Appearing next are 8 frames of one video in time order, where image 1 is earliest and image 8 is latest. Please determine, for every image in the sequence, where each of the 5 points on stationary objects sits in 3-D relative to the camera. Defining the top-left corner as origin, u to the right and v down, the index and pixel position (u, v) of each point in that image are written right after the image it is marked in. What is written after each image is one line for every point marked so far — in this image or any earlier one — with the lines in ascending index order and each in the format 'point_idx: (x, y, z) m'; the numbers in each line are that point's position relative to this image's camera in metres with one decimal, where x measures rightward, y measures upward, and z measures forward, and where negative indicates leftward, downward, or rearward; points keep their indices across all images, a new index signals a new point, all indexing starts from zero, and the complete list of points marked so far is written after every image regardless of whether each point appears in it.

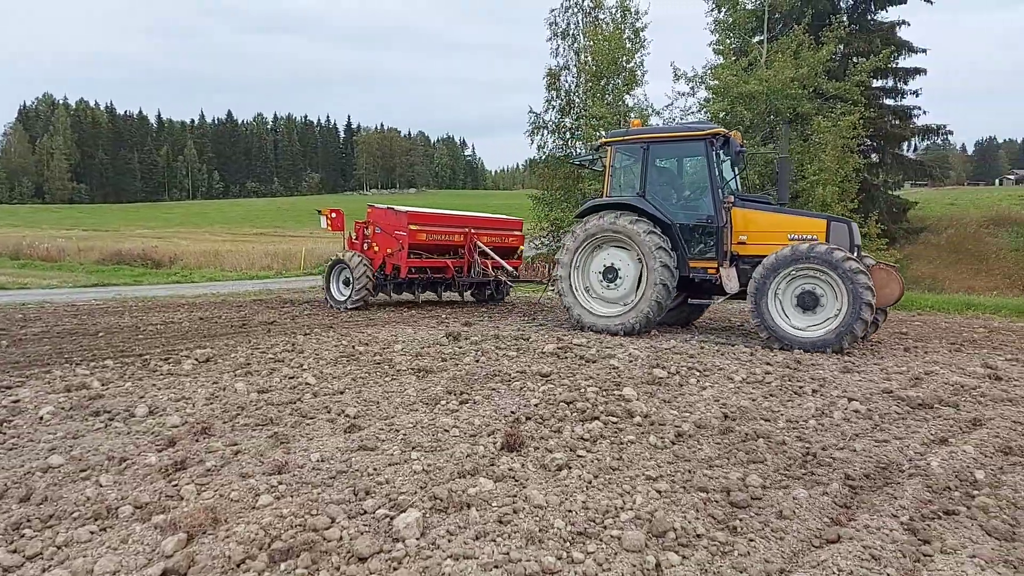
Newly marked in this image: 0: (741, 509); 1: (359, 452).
0: (+0.9, -0.9, +2.8) m
1: (-0.7, -0.8, +3.2) m
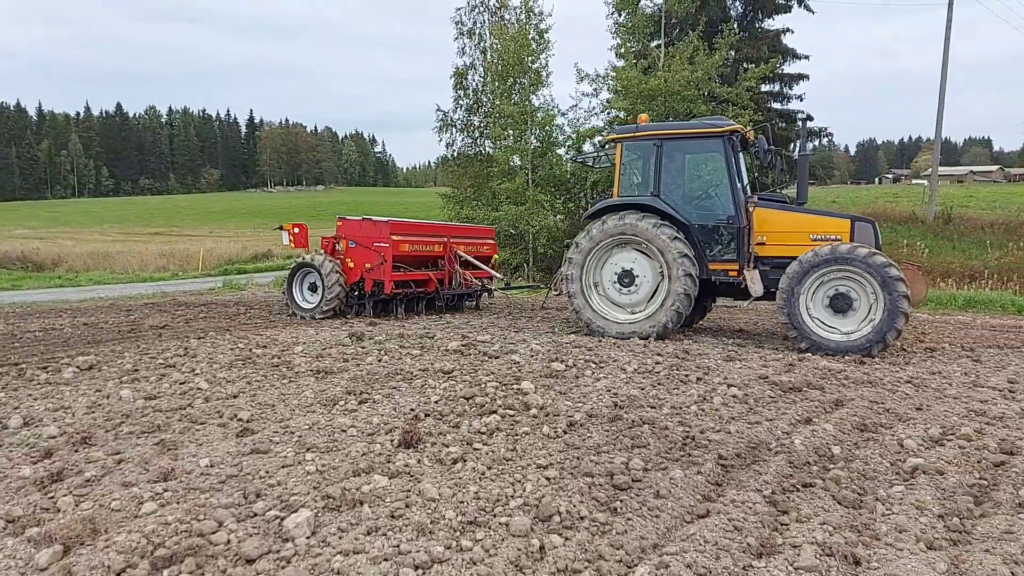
0: (+0.5, -0.9, +2.9) m
1: (-1.2, -0.8, +3.2) m
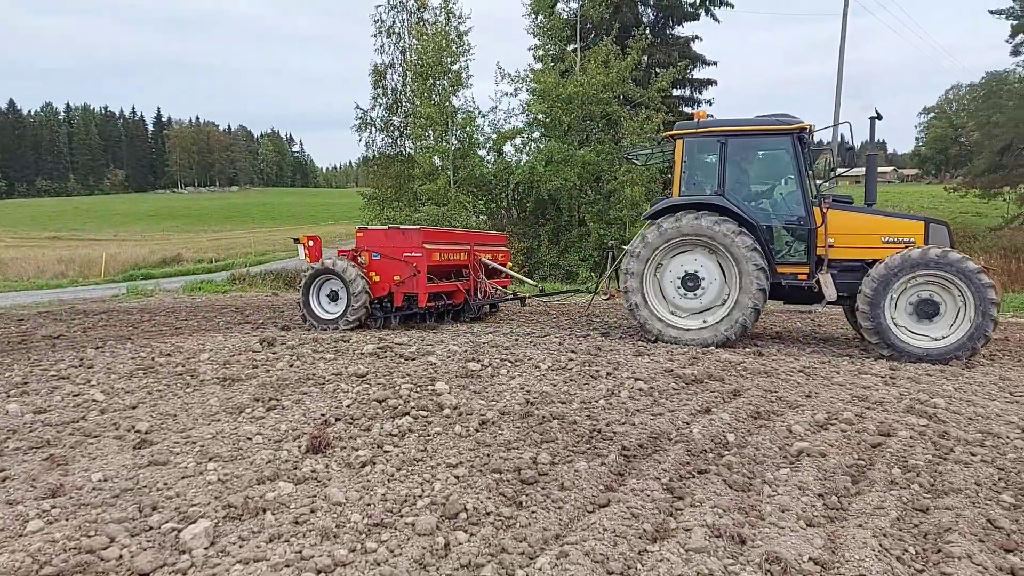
0: (+0.1, -0.9, +3.0) m
1: (-1.6, -0.8, +3.1) m
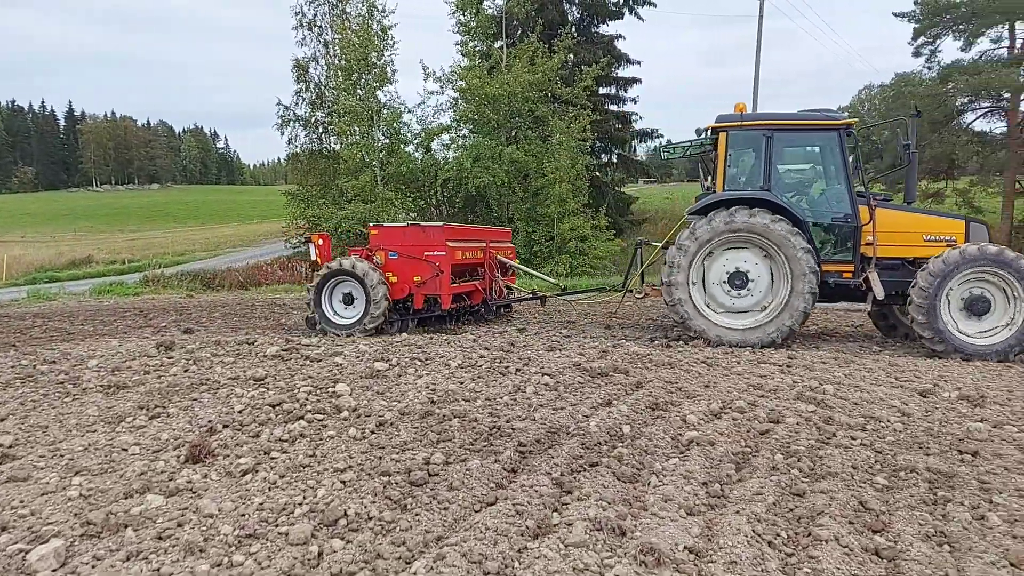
0: (-0.4, -0.8, +2.9) m
1: (-2.1, -0.8, +2.9) m
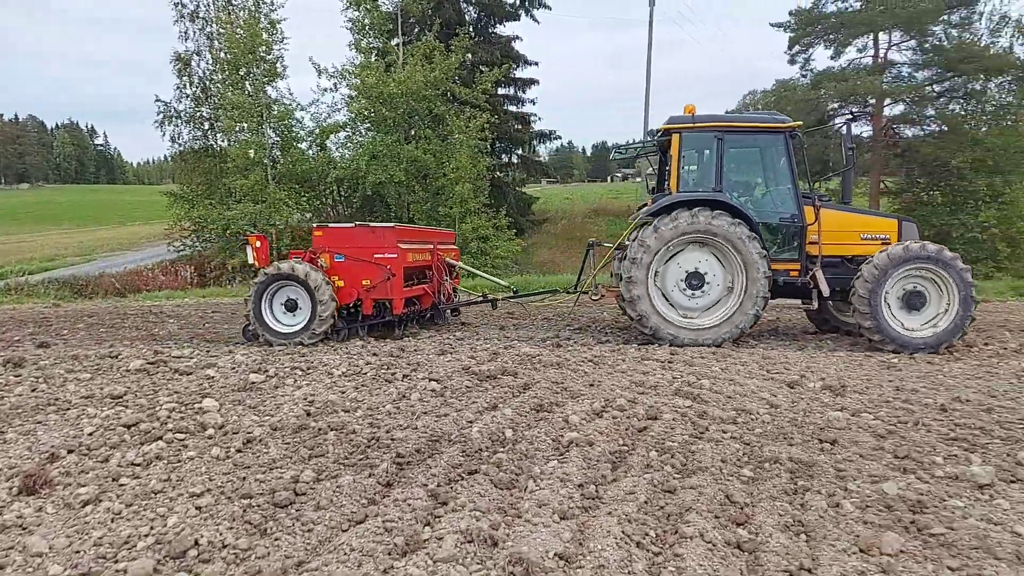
0: (-0.9, -0.9, +2.8) m
1: (-2.6, -0.9, +2.5) m
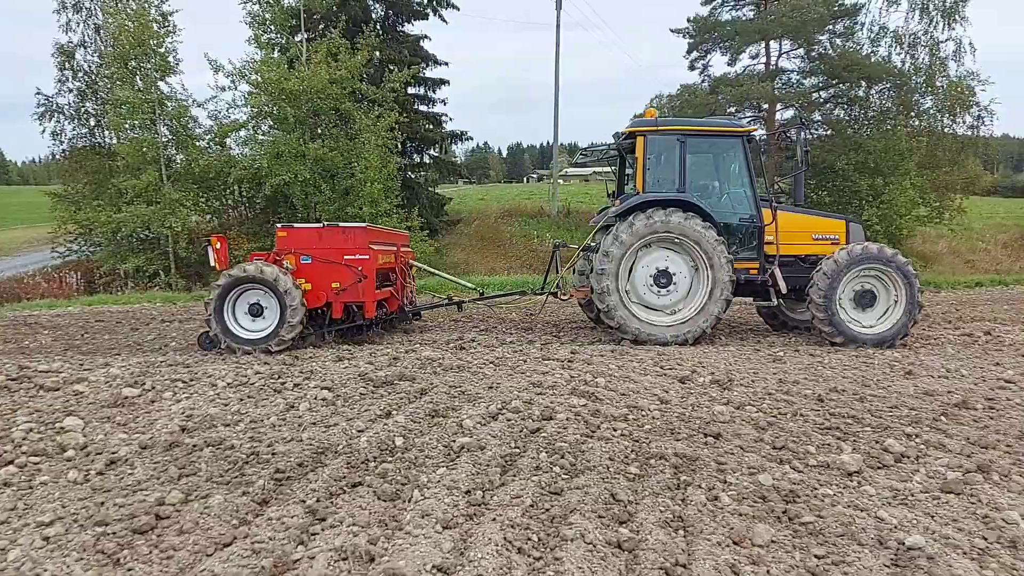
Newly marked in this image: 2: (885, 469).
0: (-1.4, -0.9, +2.6) m
1: (-3.0, -0.9, +2.1) m
2: (+1.8, -0.9, +3.3) m
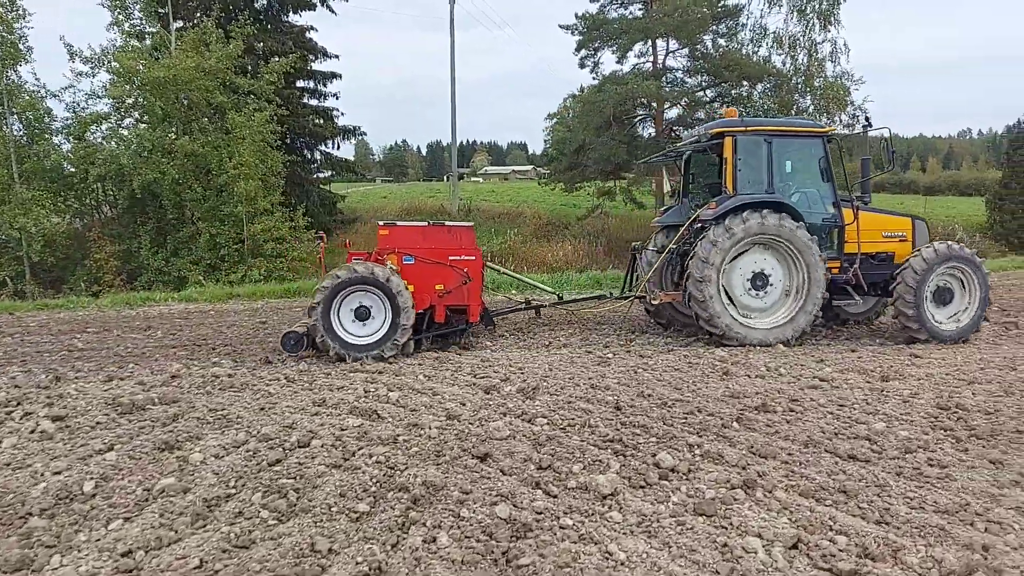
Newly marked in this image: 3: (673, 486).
0: (-2.5, -1.0, +1.9) m
1: (-4.0, -1.1, +1.2) m
2: (+0.6, -0.9, +3.0) m
3: (+0.7, -0.9, +3.0) m
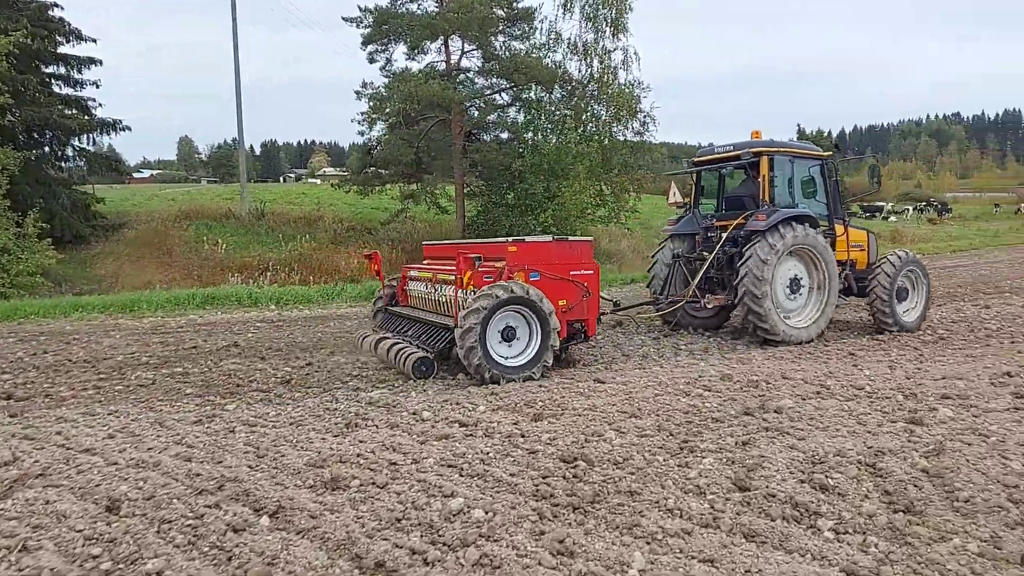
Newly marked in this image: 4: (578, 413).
0: (-4.2, -1.3, +0.1) m
1: (-5.6, -1.4, -0.9) m
2: (-1.5, -1.1, +1.8) m
3: (-1.4, -1.1, +1.9) m
4: (+0.4, -0.8, +4.5) m
